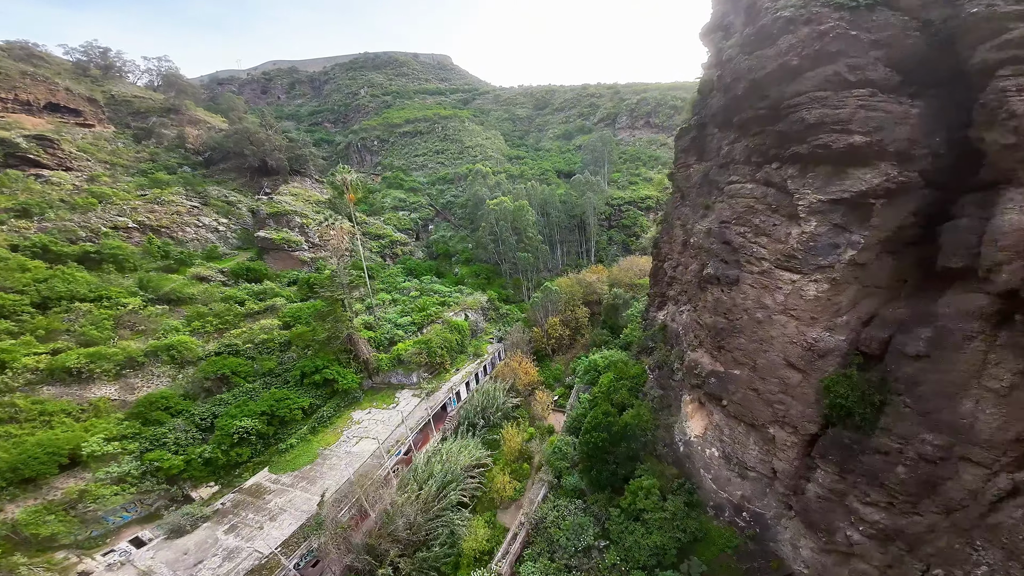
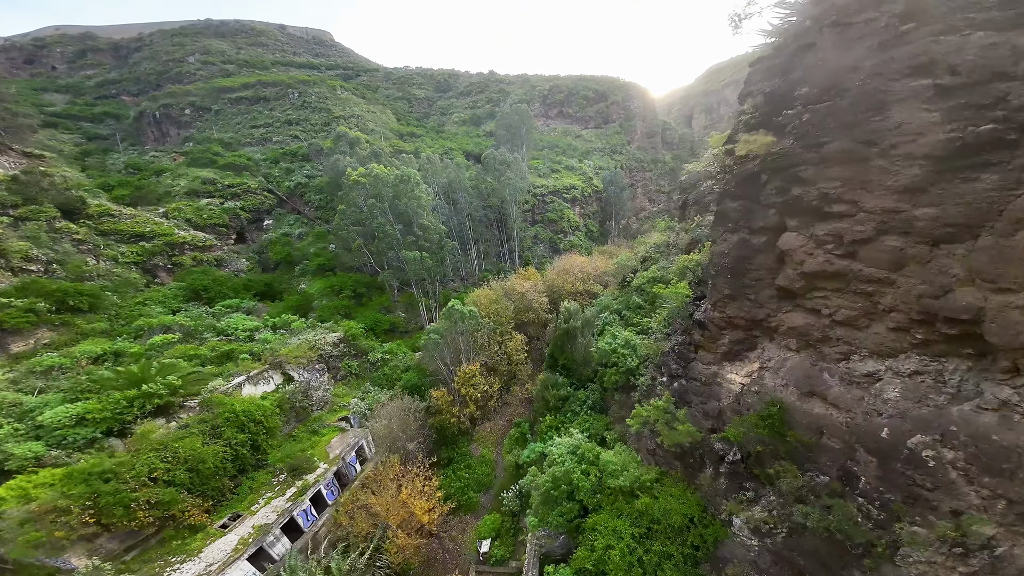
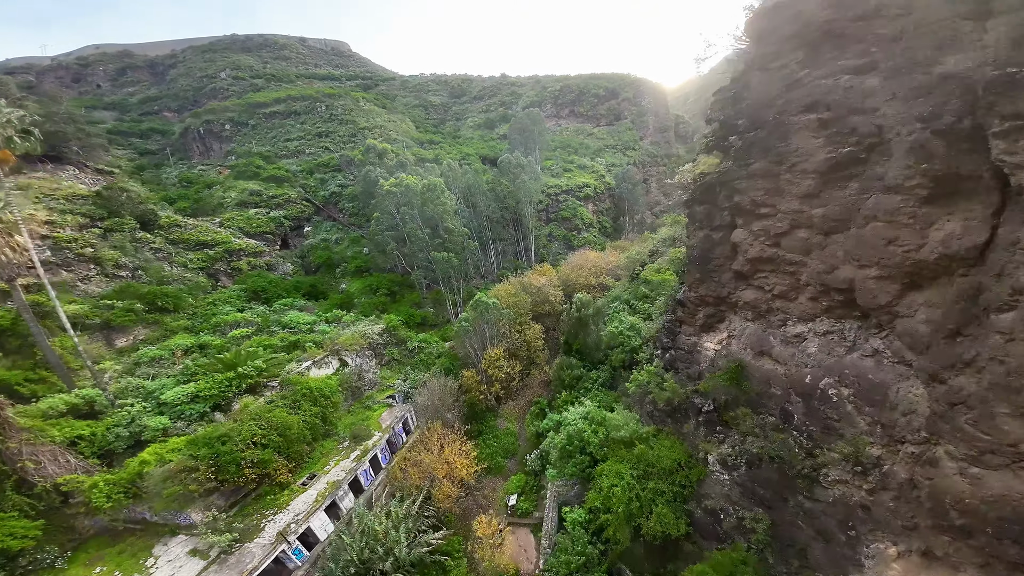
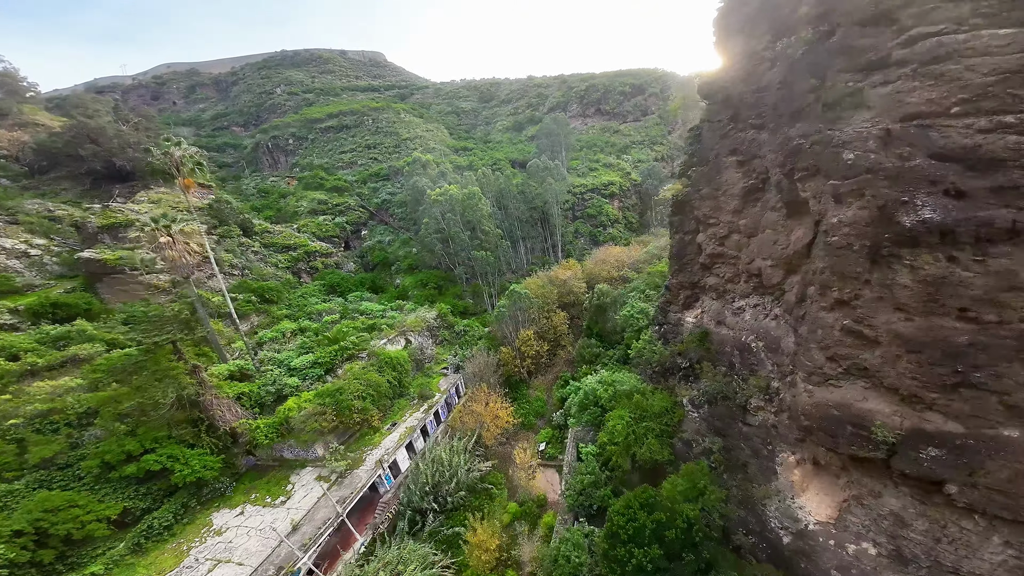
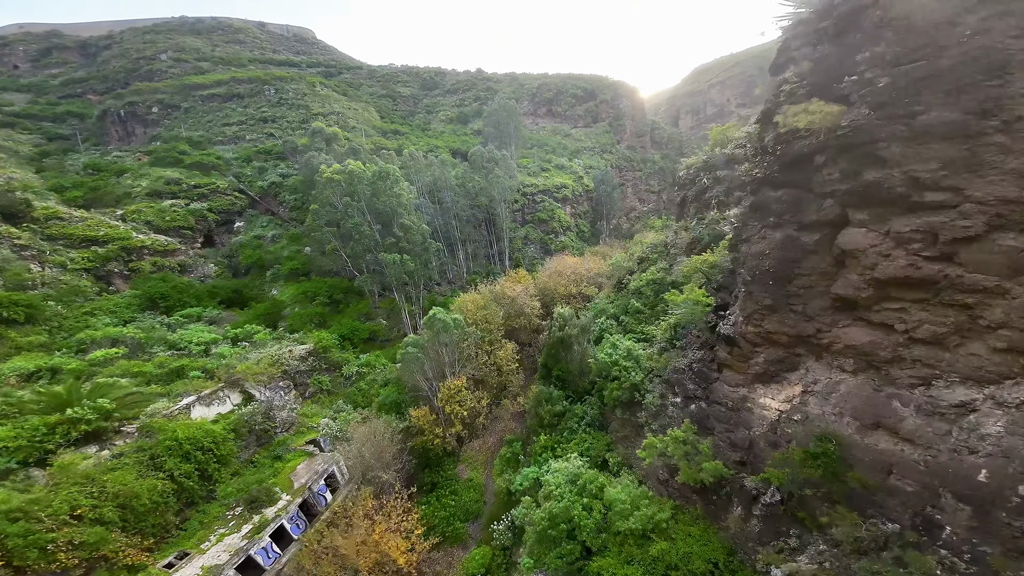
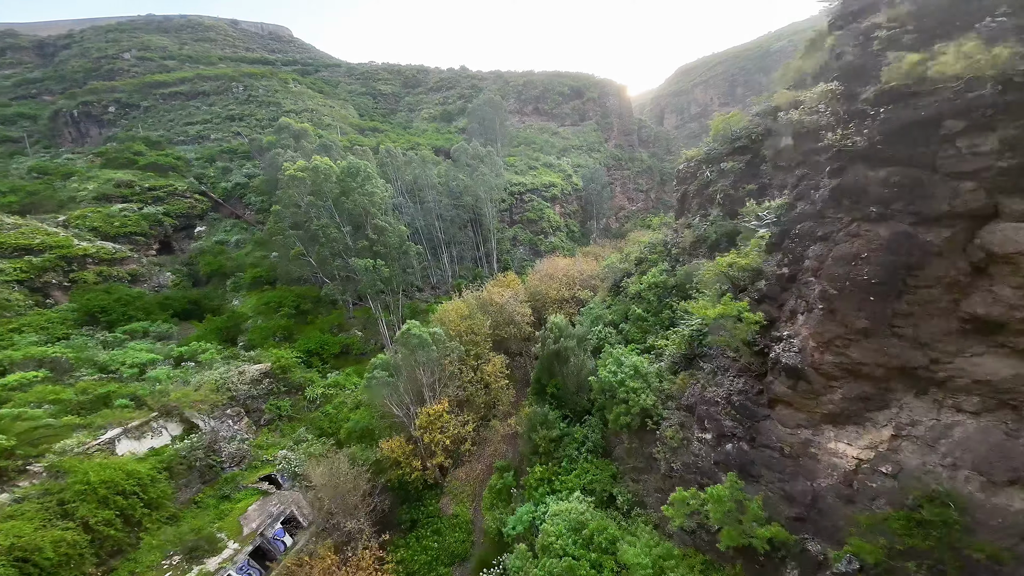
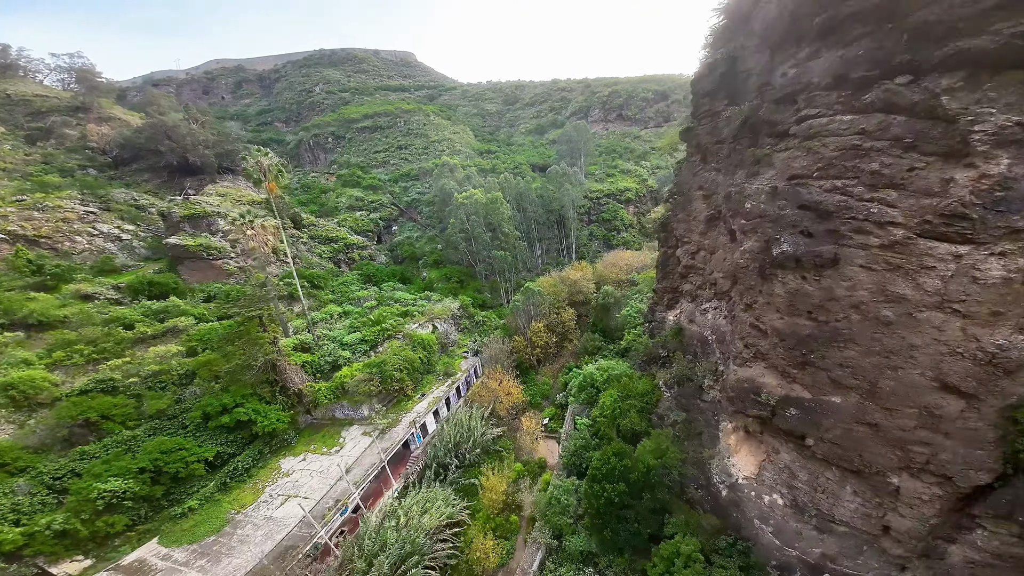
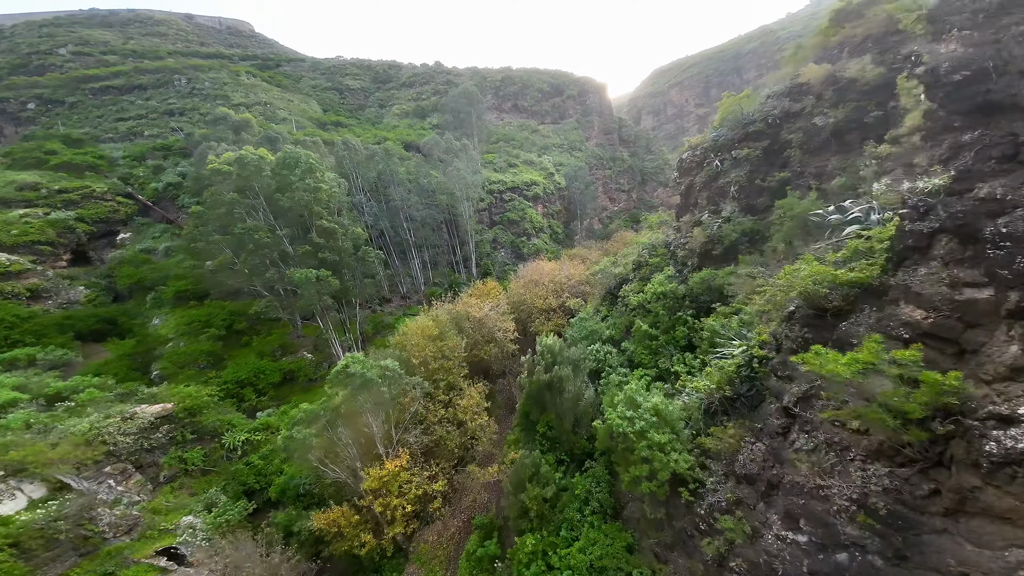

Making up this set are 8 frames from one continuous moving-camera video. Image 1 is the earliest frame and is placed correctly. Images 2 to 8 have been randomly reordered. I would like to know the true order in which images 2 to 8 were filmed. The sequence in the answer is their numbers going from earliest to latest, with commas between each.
7, 4, 3, 2, 5, 6, 8
